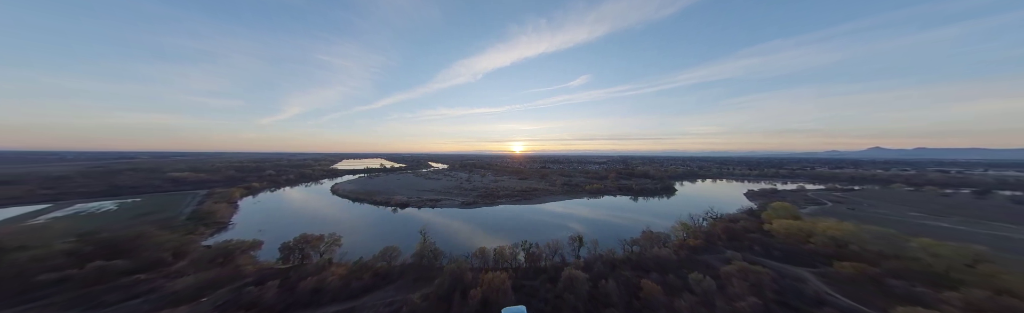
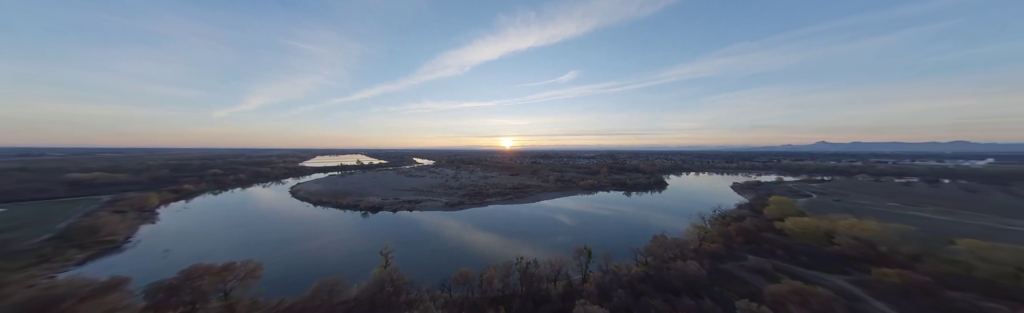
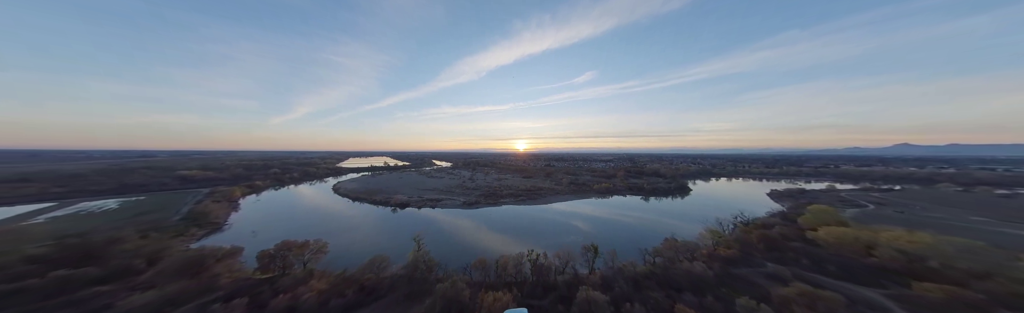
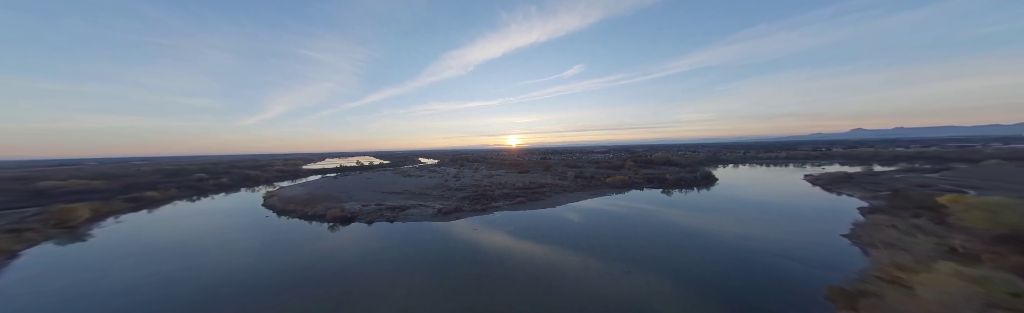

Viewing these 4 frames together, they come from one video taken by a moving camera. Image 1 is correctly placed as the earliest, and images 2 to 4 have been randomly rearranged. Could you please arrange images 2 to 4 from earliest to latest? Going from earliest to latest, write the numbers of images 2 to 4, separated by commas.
3, 2, 4
